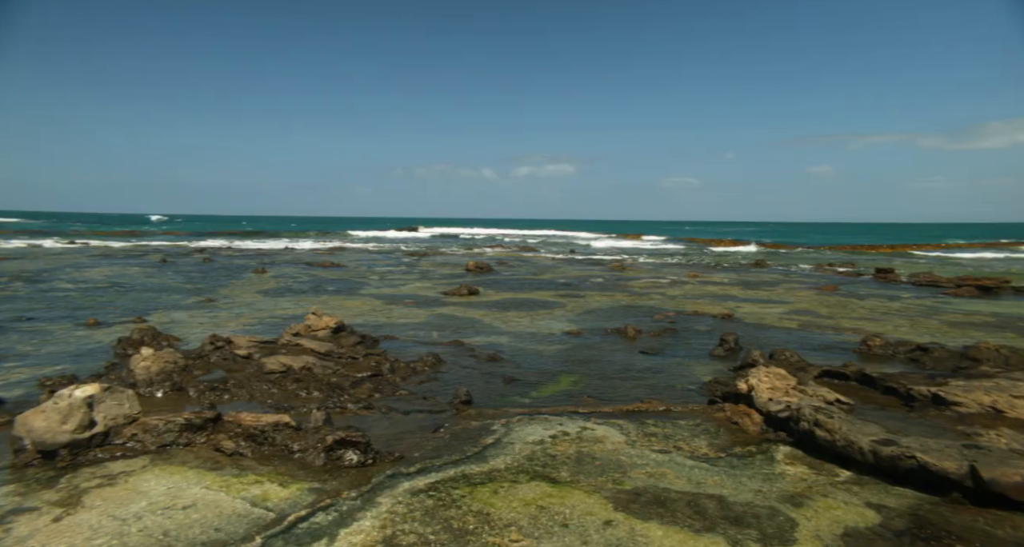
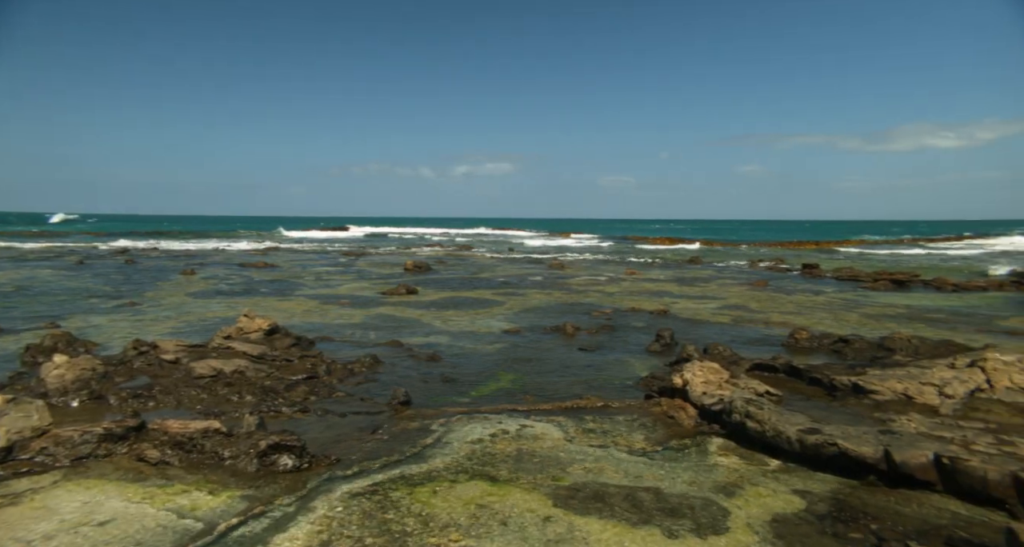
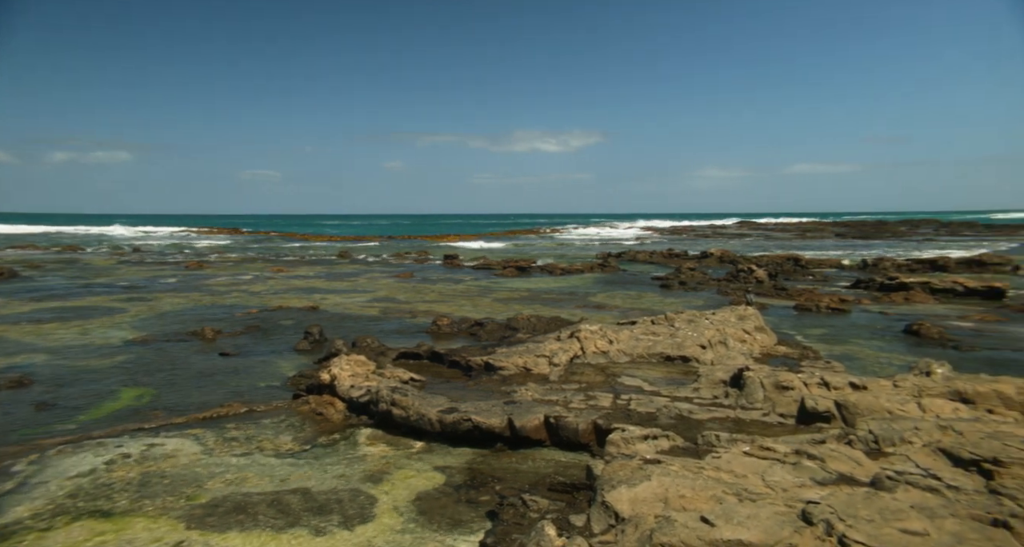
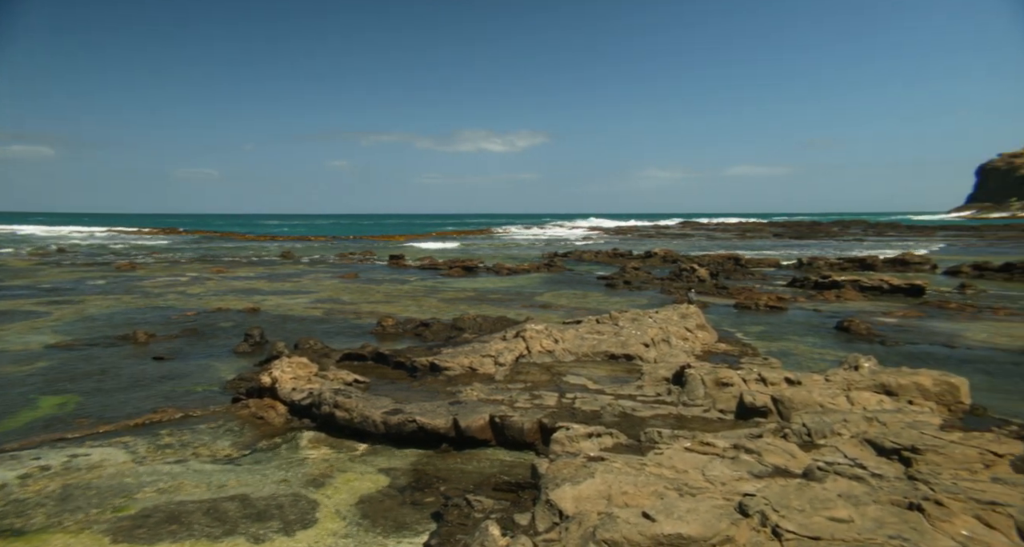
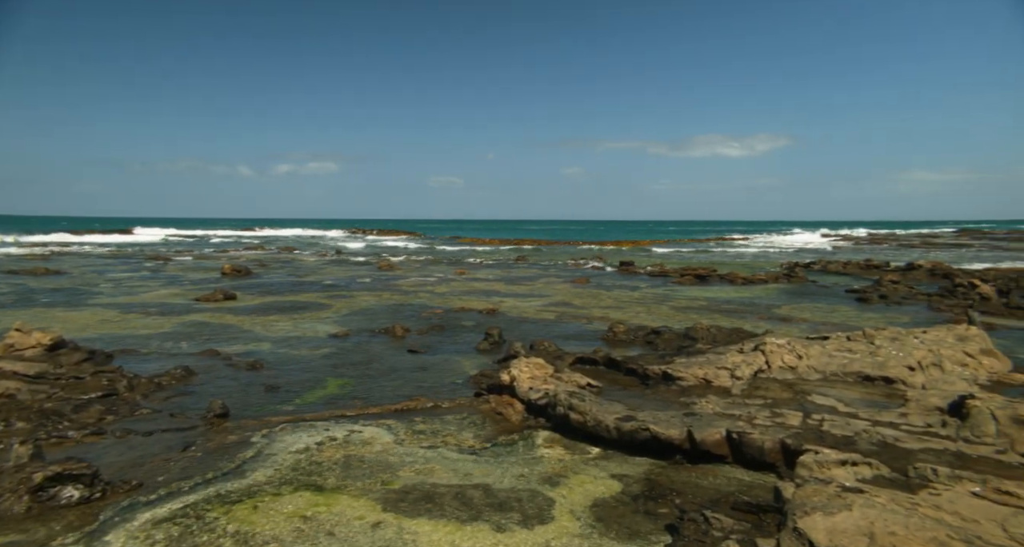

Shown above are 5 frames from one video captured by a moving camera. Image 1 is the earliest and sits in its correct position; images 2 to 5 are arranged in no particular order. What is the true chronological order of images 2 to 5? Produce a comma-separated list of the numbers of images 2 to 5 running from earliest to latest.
2, 5, 3, 4
